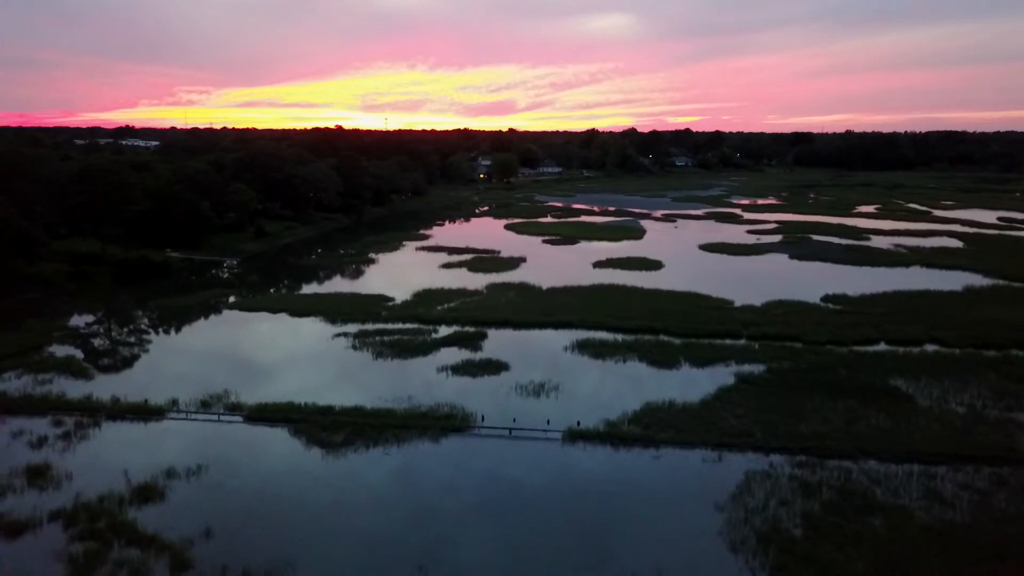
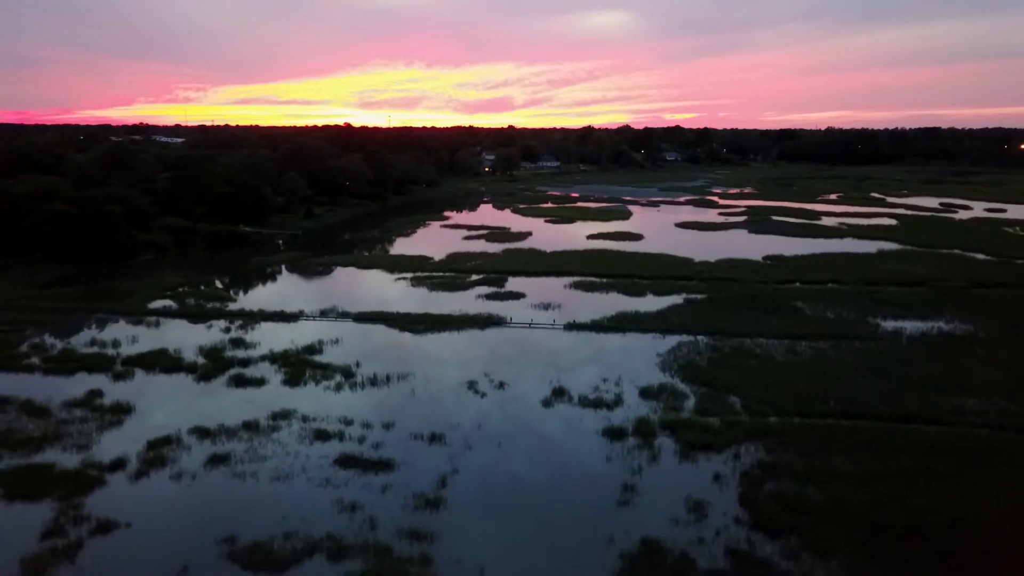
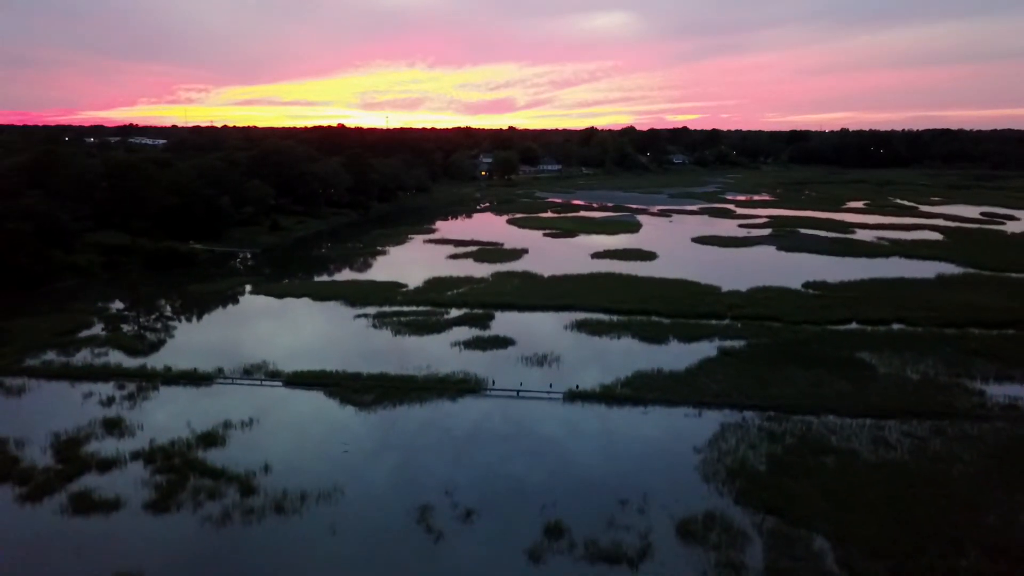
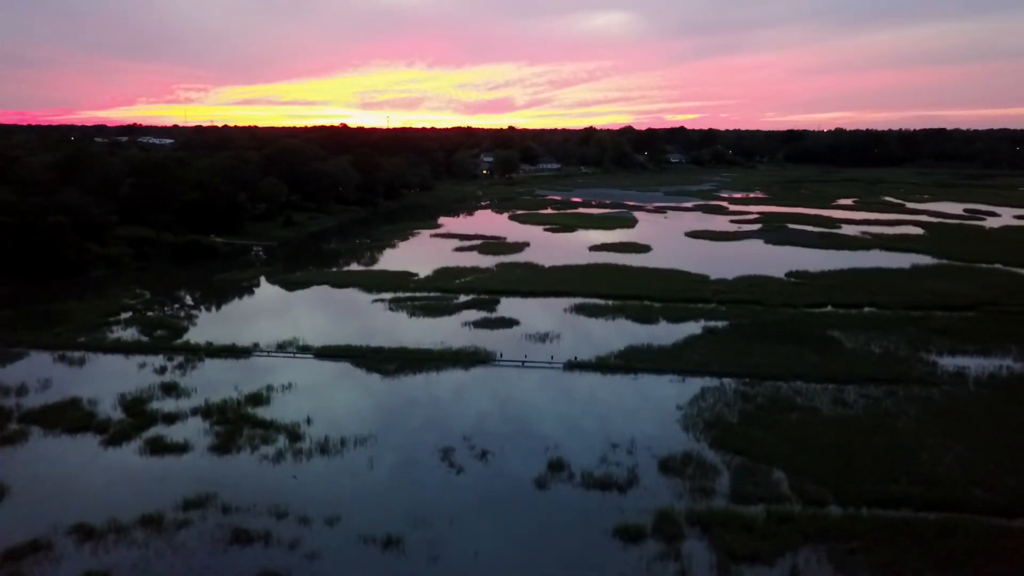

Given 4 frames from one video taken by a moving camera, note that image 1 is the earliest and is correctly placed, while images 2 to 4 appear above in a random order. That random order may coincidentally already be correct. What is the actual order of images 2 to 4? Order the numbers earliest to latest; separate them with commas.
3, 4, 2
